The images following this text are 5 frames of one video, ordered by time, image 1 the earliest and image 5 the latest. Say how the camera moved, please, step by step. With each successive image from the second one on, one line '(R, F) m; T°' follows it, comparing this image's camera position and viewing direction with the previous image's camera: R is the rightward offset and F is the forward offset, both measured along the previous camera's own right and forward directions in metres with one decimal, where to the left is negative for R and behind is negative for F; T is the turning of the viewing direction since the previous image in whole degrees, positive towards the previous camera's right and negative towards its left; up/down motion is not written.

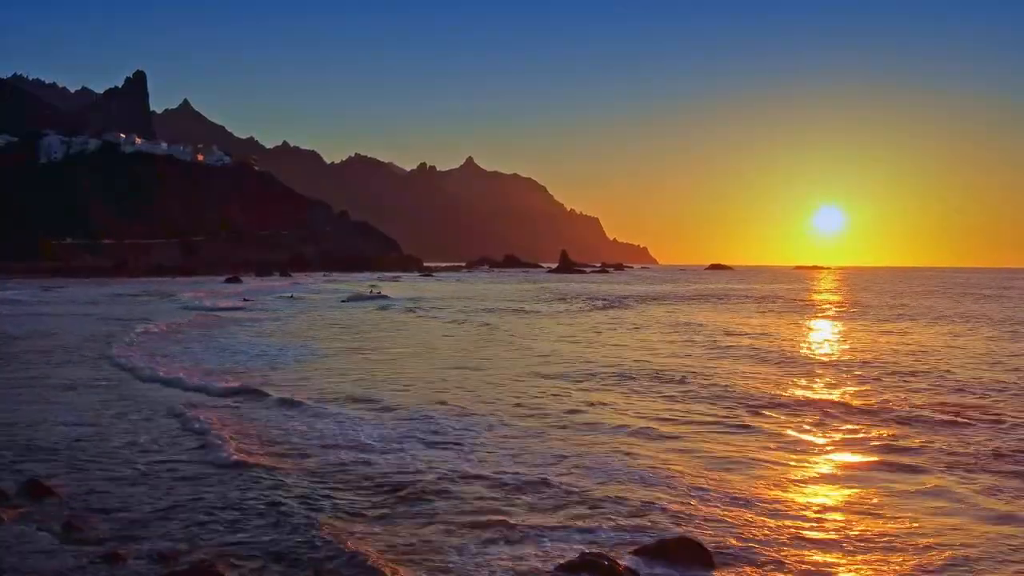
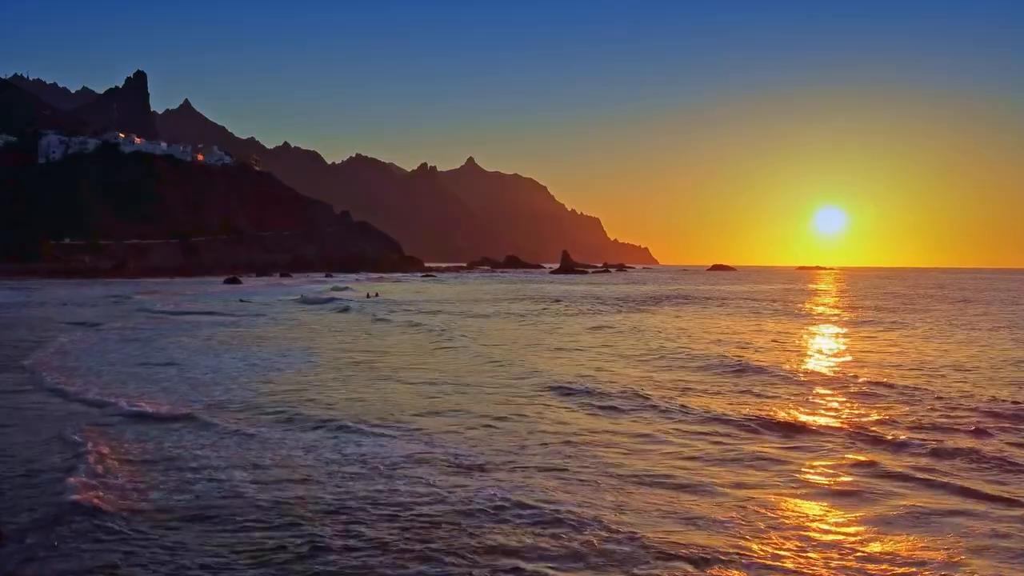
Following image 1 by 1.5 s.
(-0.1, +0.5) m; 0°
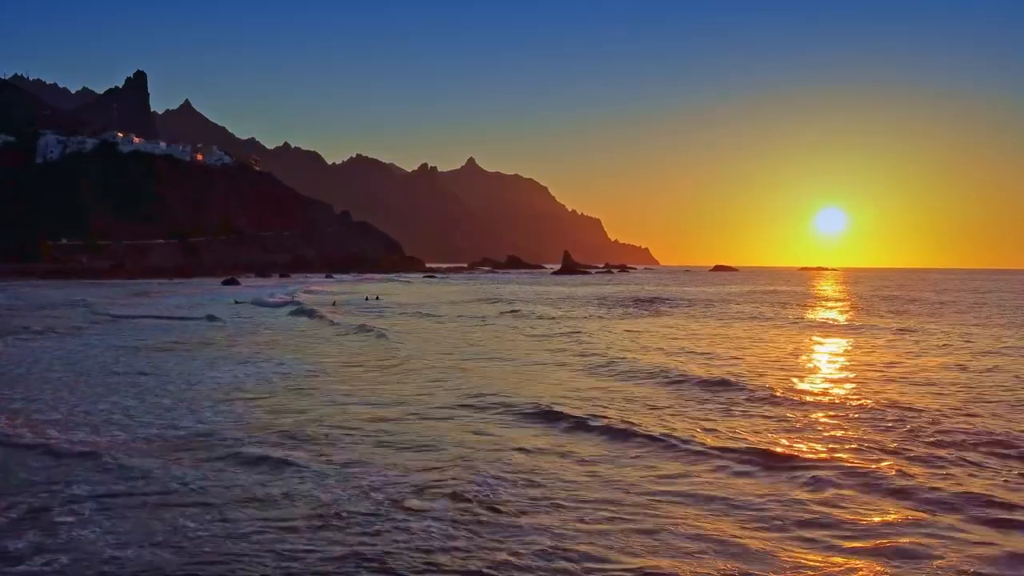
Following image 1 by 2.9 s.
(-0.3, +1.0) m; 0°
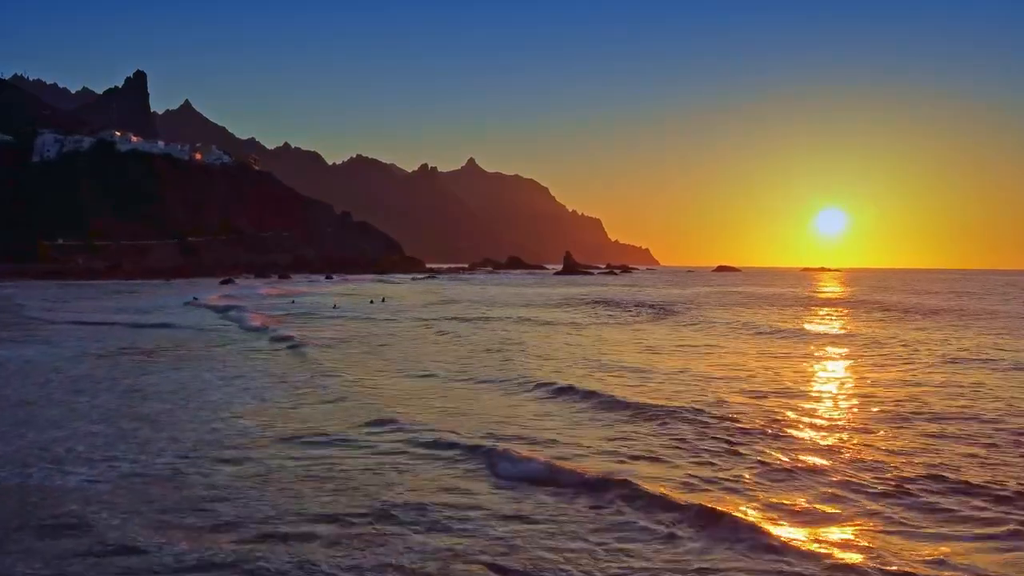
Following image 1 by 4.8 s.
(-0.3, +1.4) m; 0°
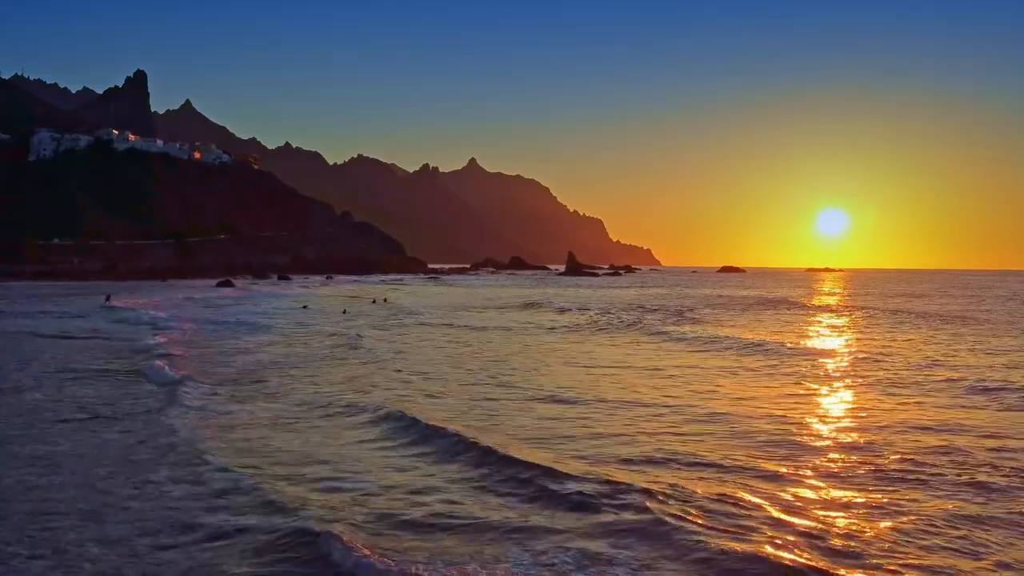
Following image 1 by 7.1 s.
(-0.4, +1.8) m; 0°
